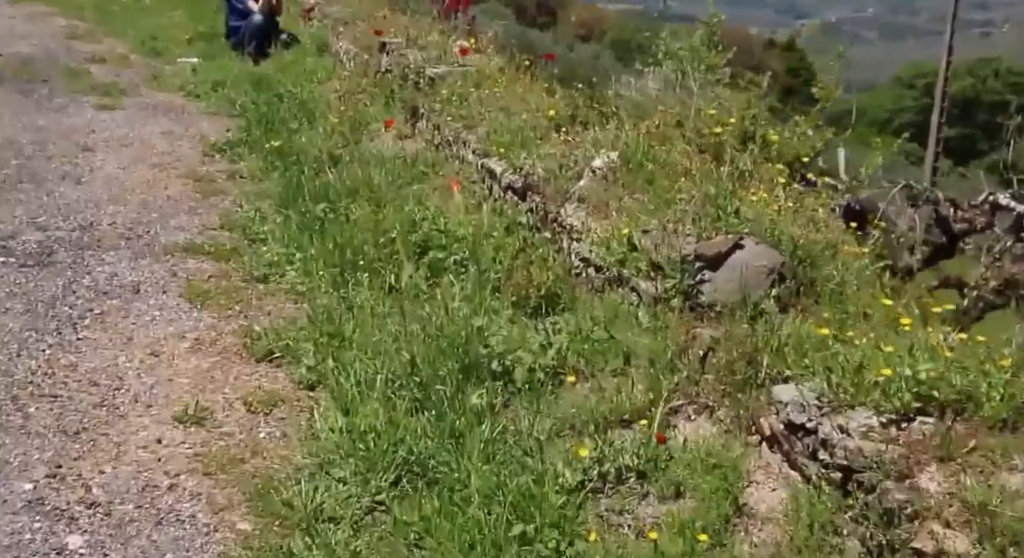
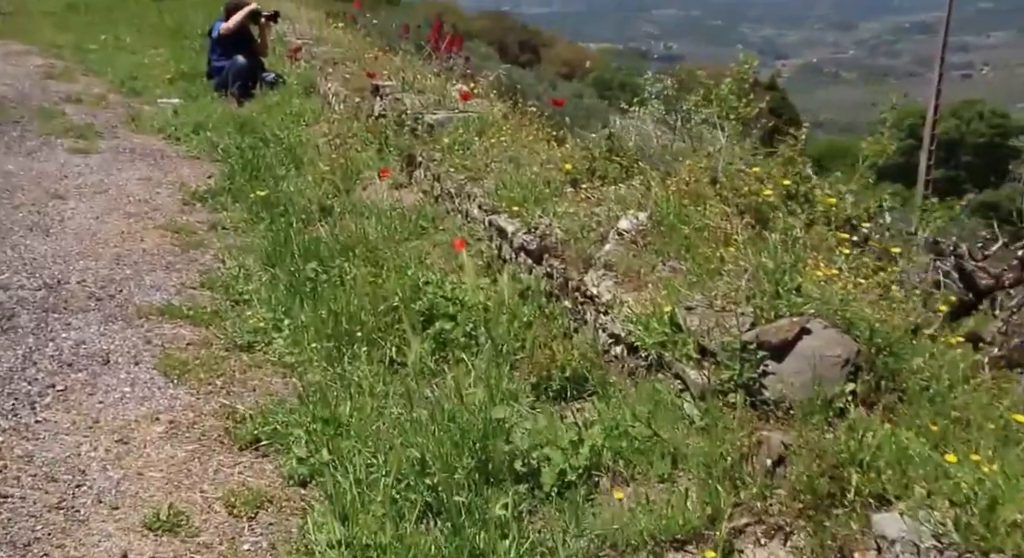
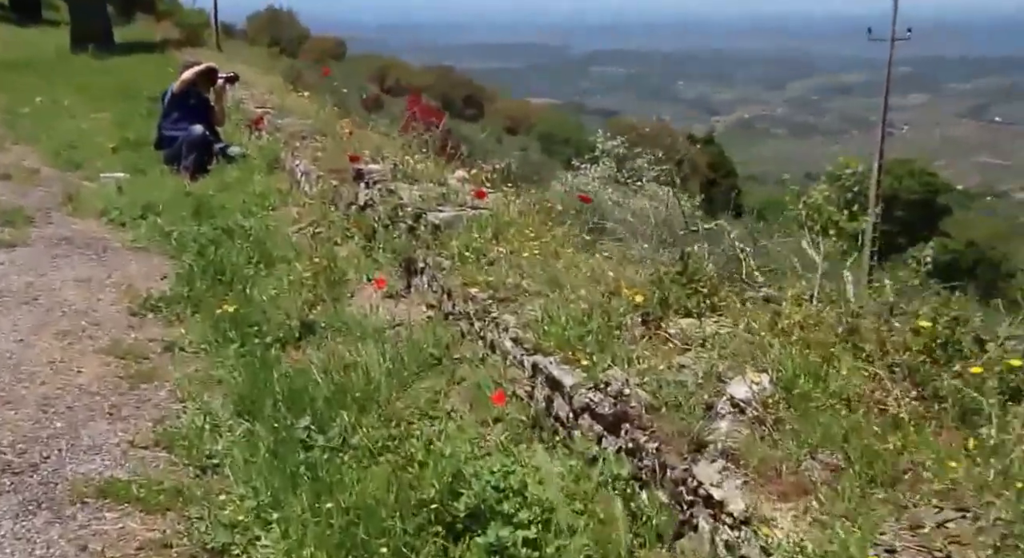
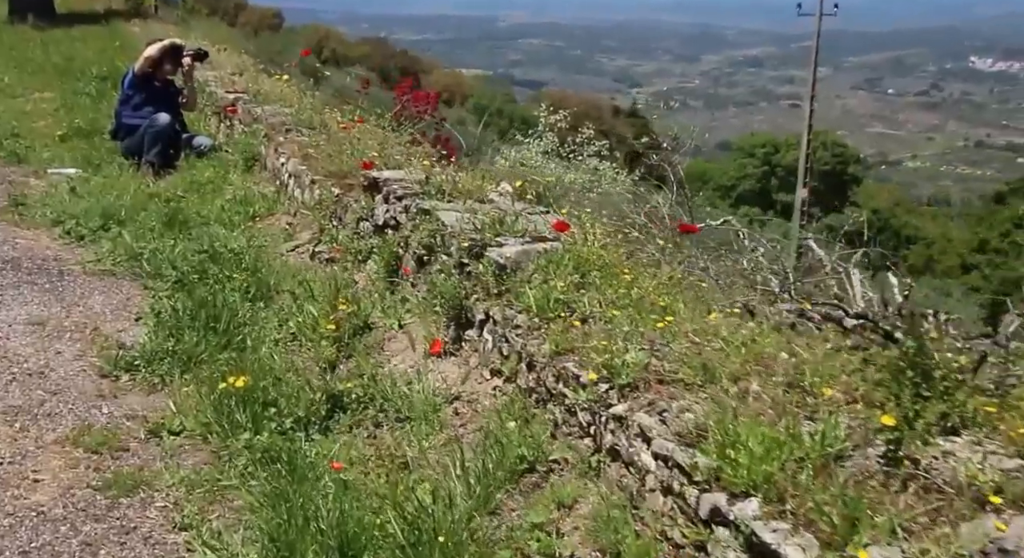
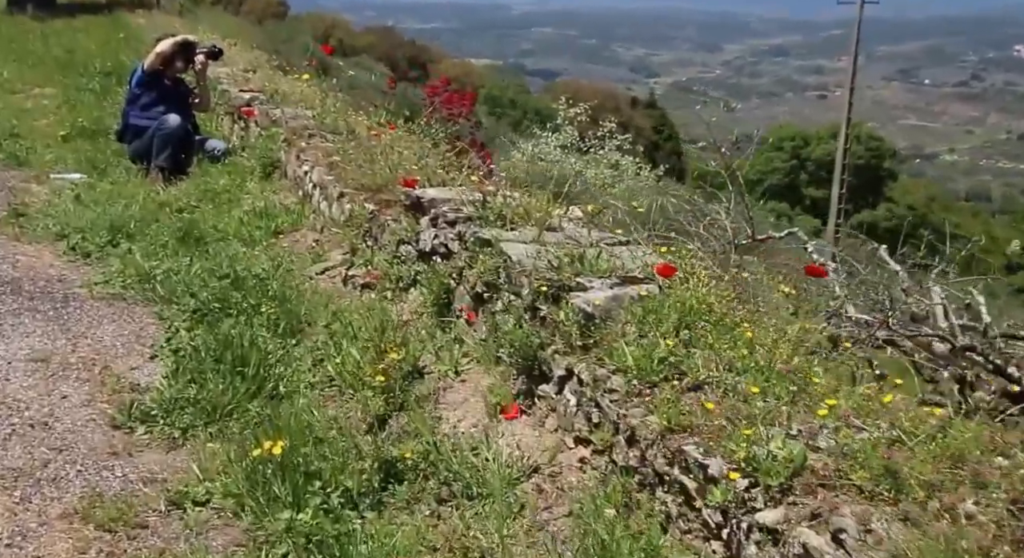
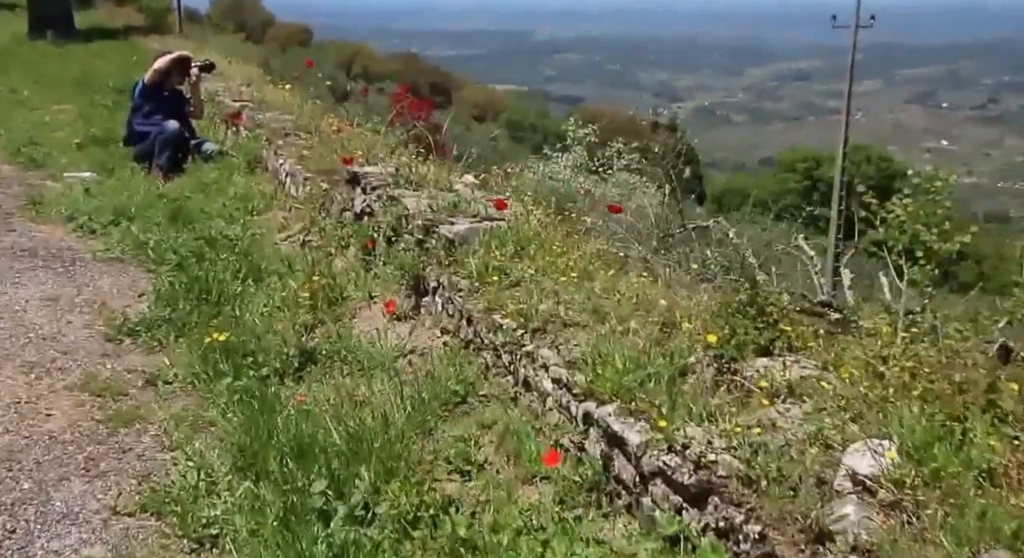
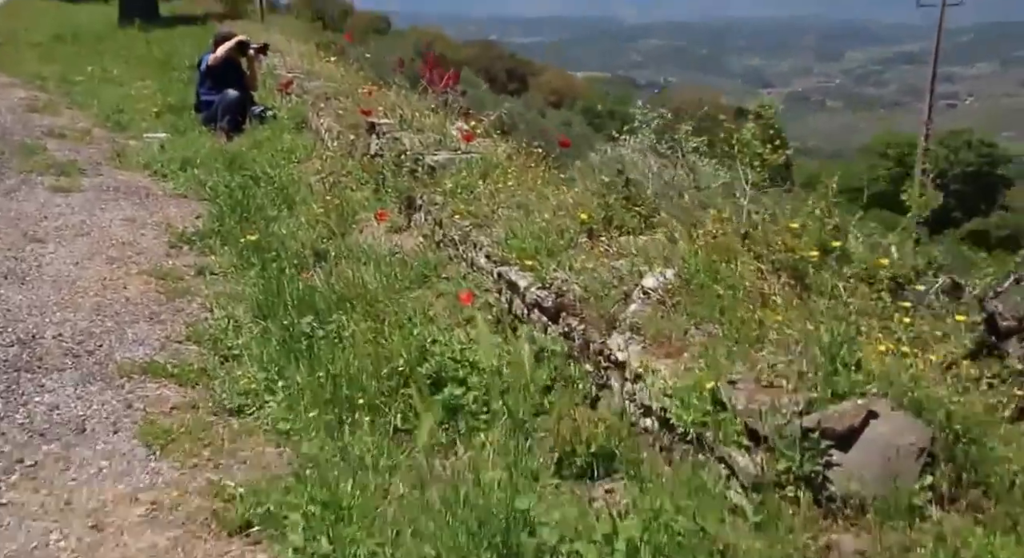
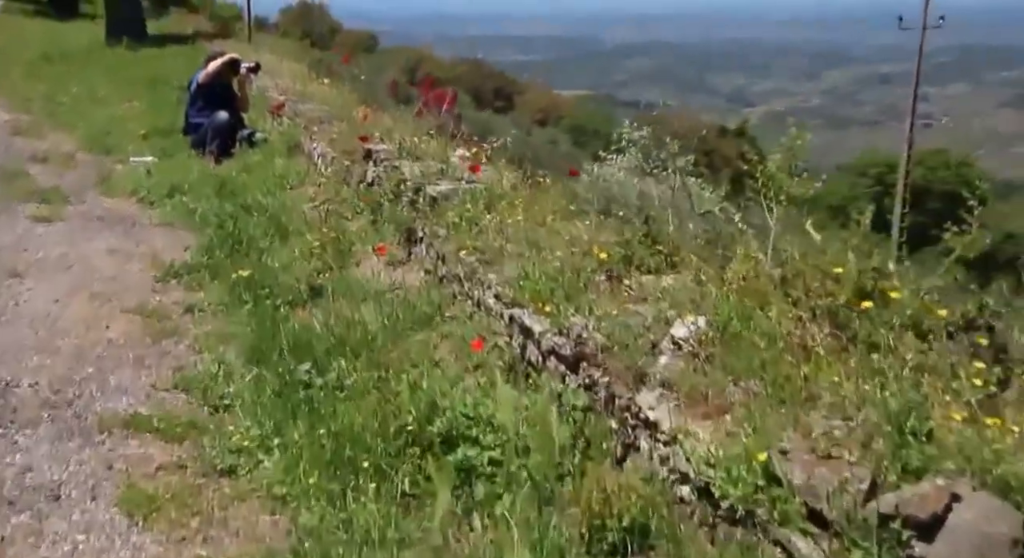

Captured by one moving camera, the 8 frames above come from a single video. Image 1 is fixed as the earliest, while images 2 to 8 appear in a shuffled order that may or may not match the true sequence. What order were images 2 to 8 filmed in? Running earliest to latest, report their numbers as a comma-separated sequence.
2, 7, 8, 3, 6, 4, 5
